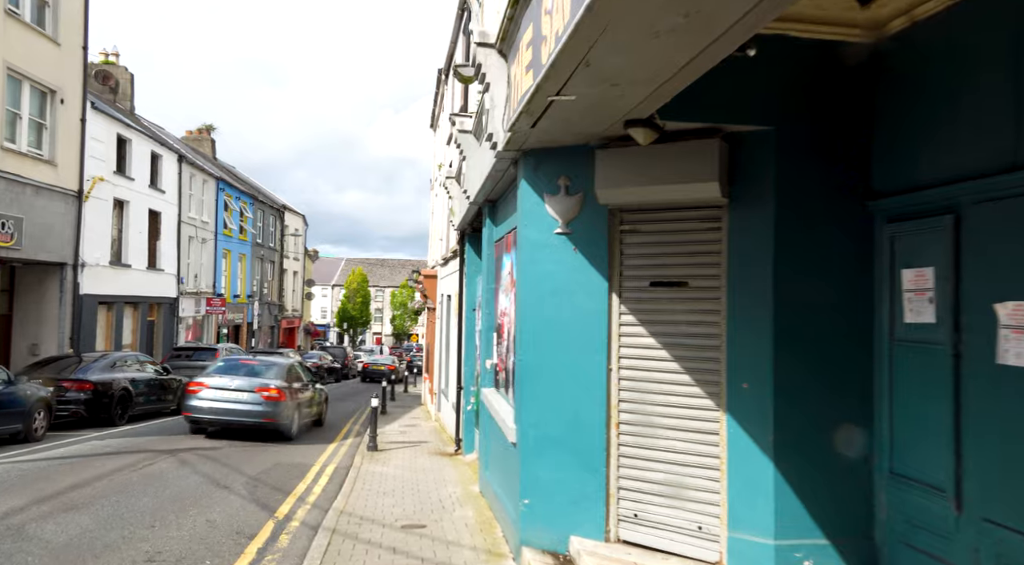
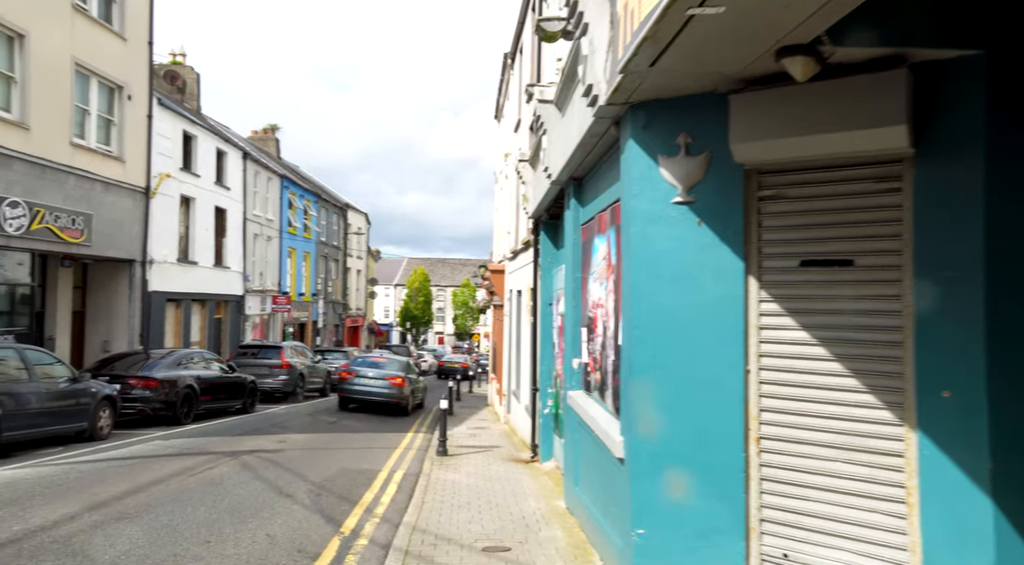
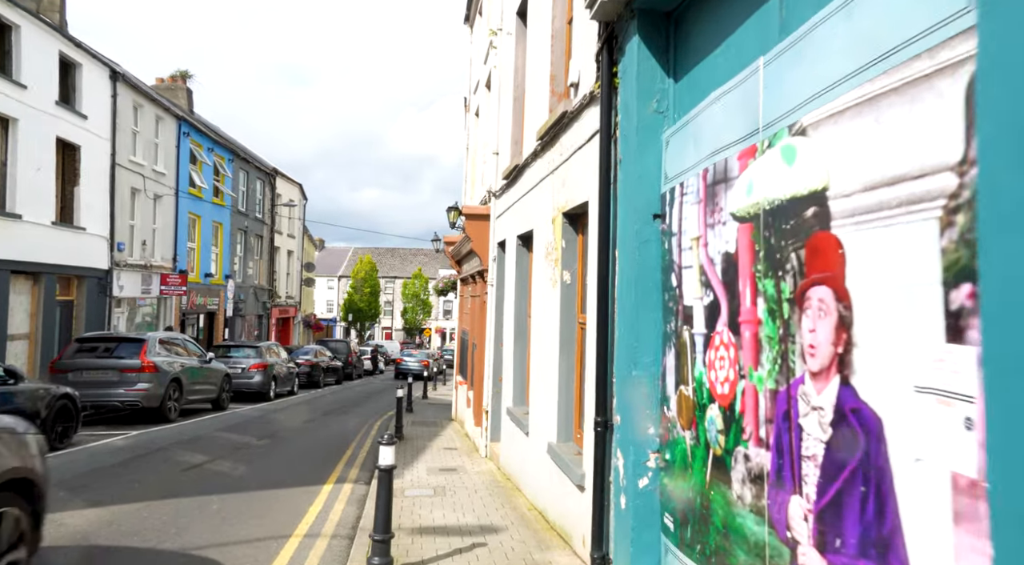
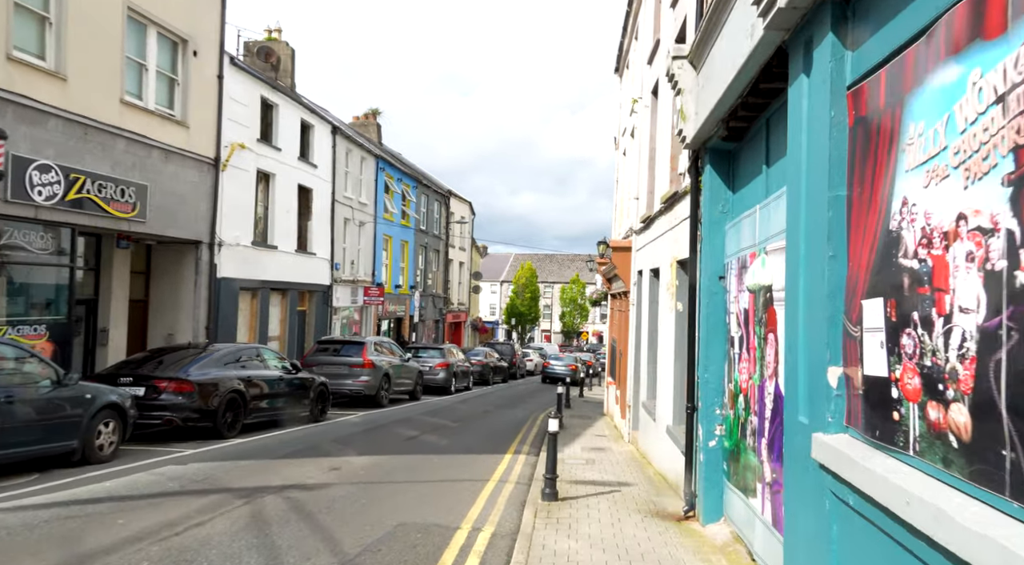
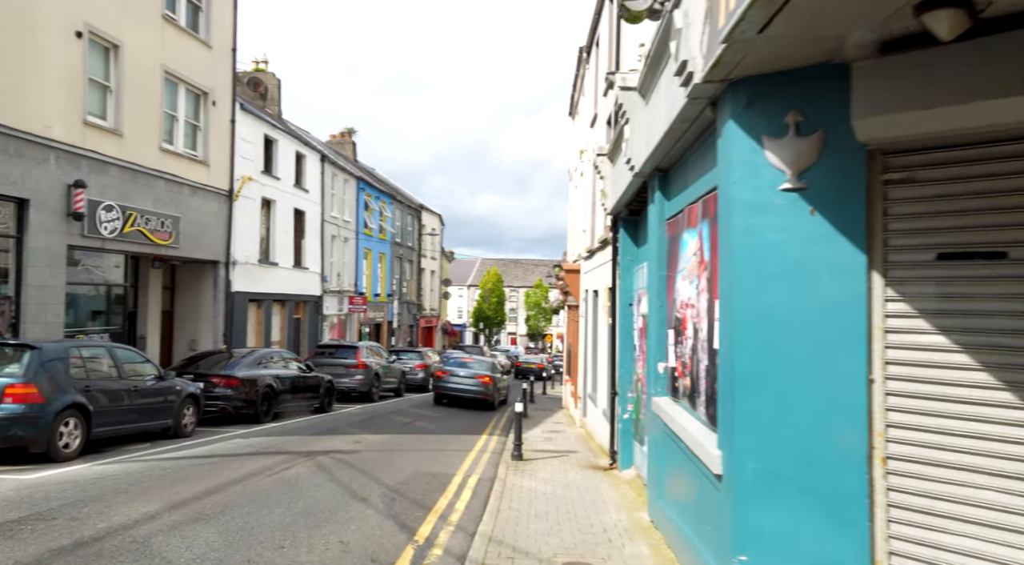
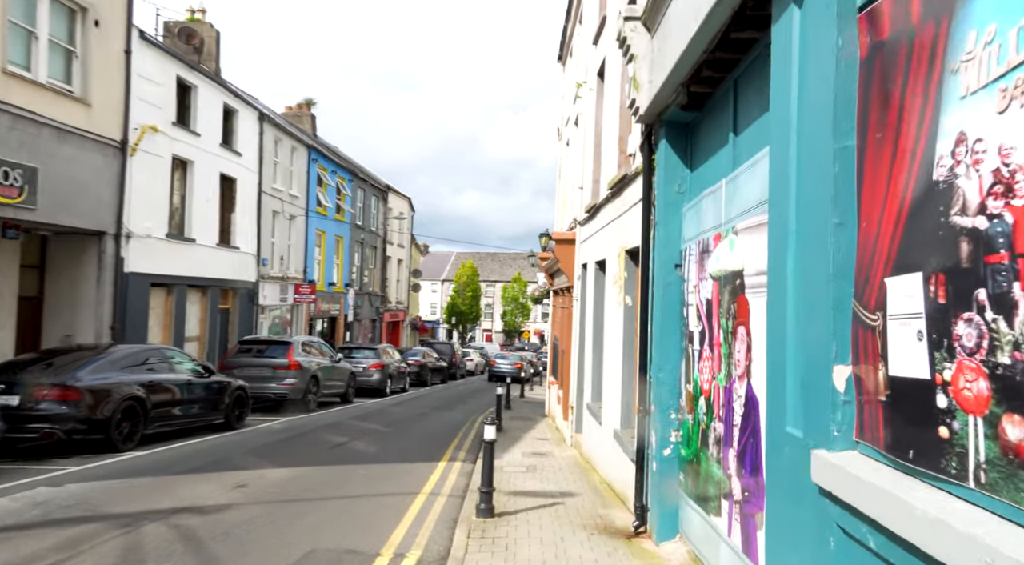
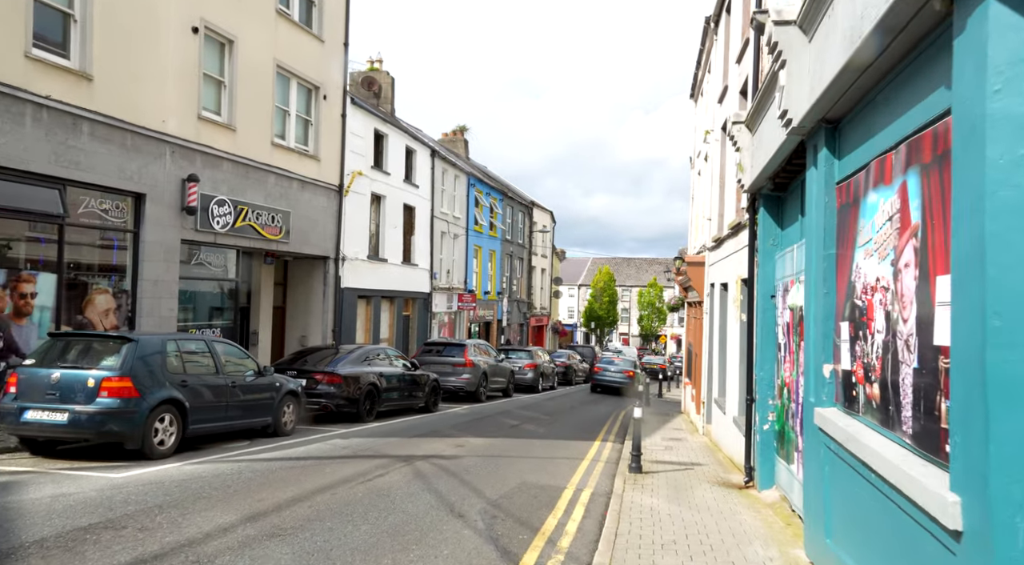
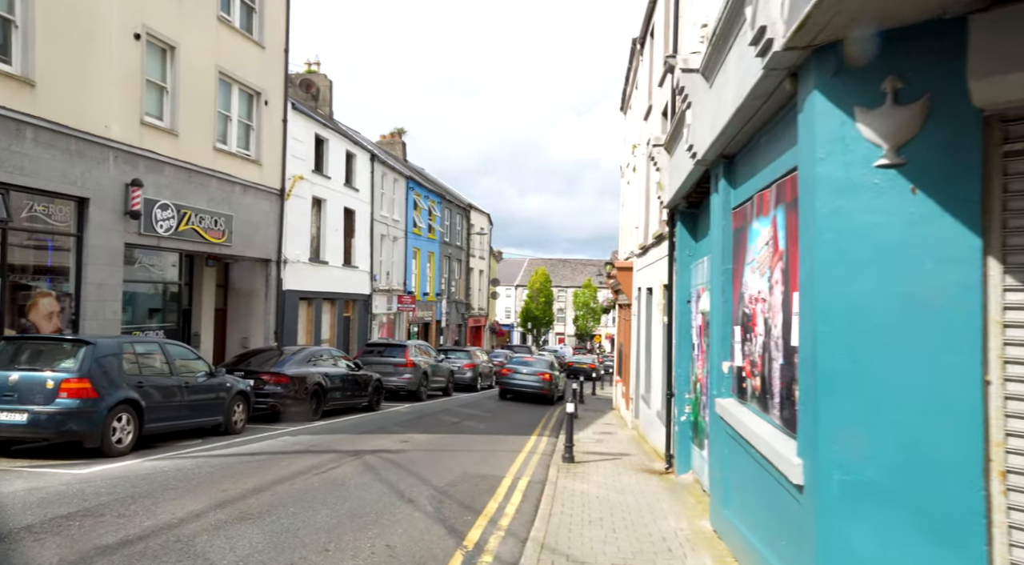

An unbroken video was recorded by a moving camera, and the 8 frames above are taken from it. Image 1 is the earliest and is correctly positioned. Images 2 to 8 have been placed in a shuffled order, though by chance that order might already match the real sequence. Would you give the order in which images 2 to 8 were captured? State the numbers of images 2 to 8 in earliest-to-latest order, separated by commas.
2, 5, 8, 7, 4, 6, 3
